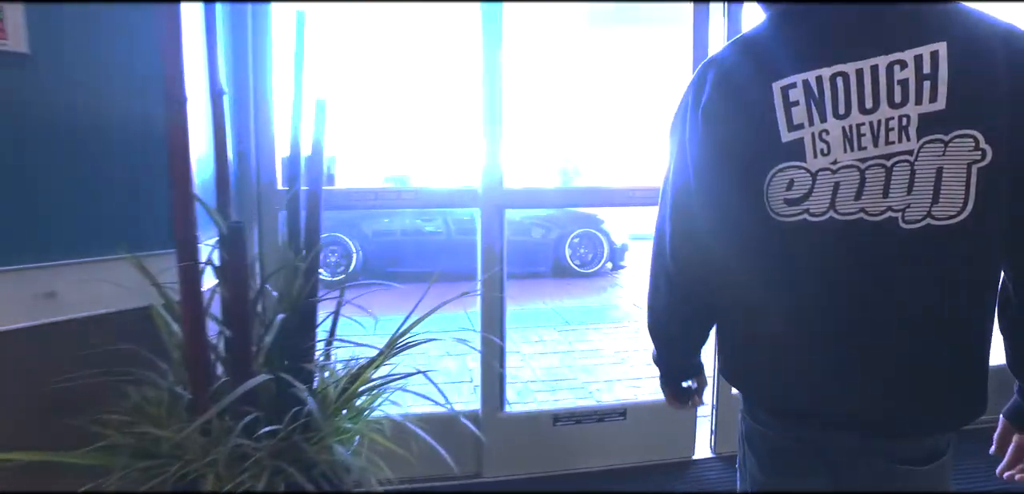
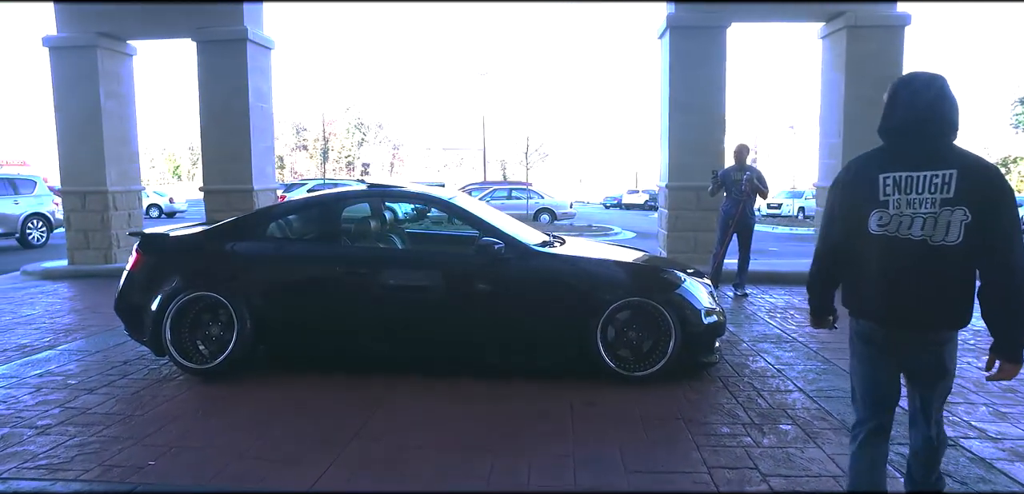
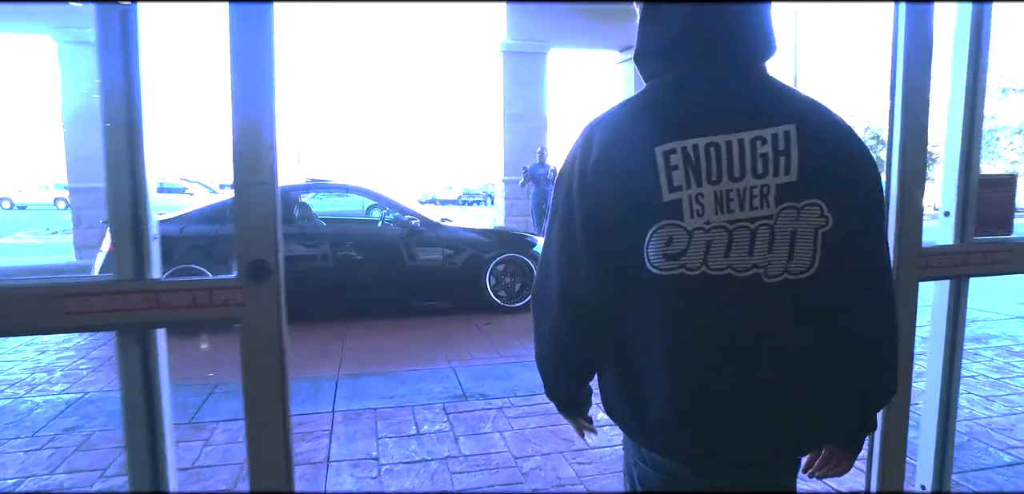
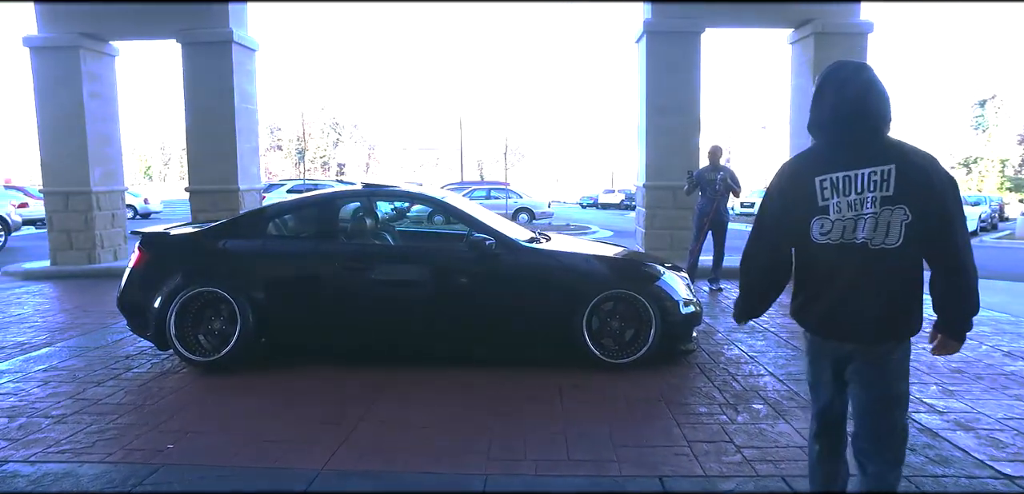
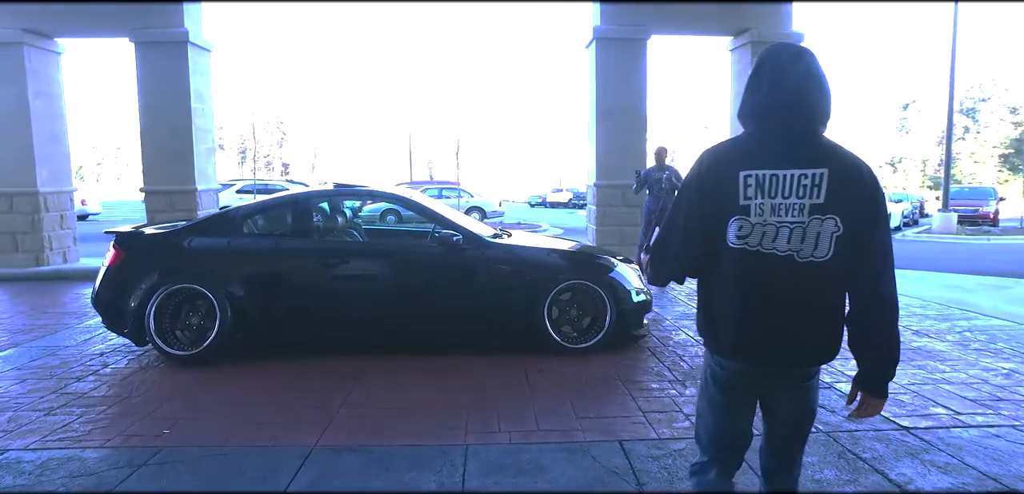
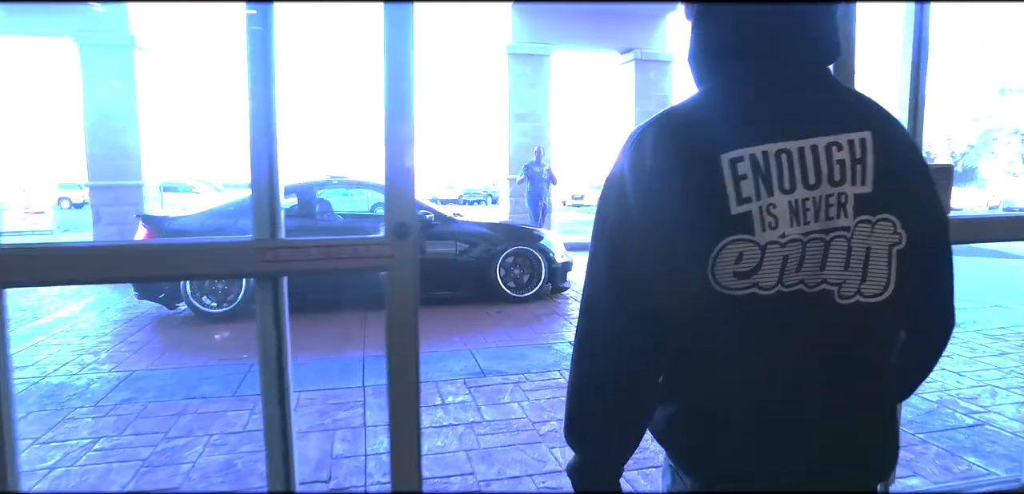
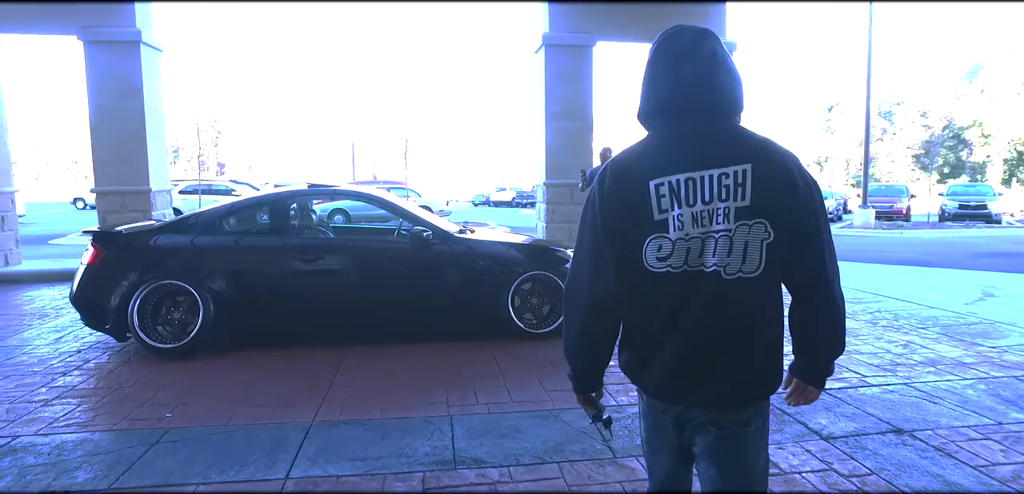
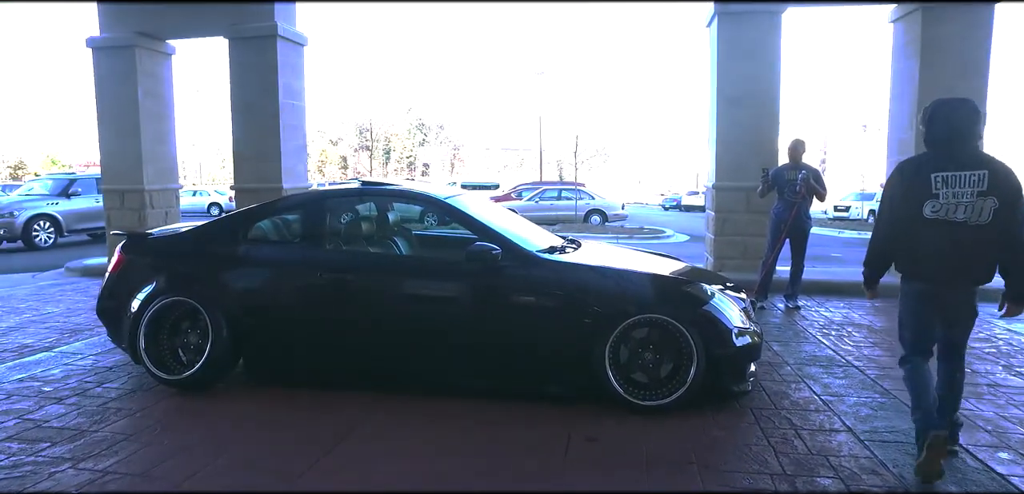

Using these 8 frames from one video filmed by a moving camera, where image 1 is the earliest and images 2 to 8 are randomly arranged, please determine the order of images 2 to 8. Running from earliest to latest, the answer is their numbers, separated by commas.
6, 3, 7, 5, 4, 2, 8
